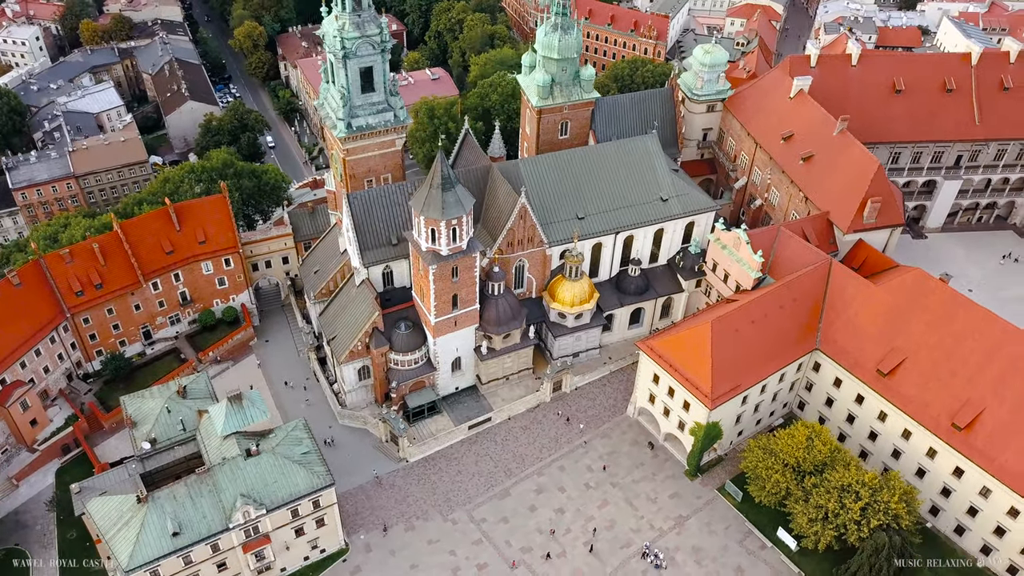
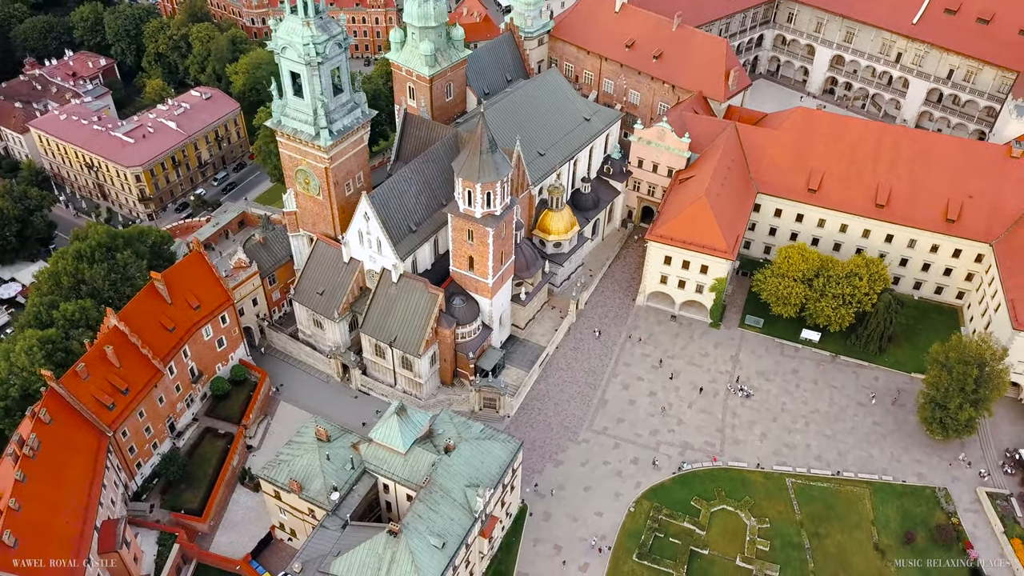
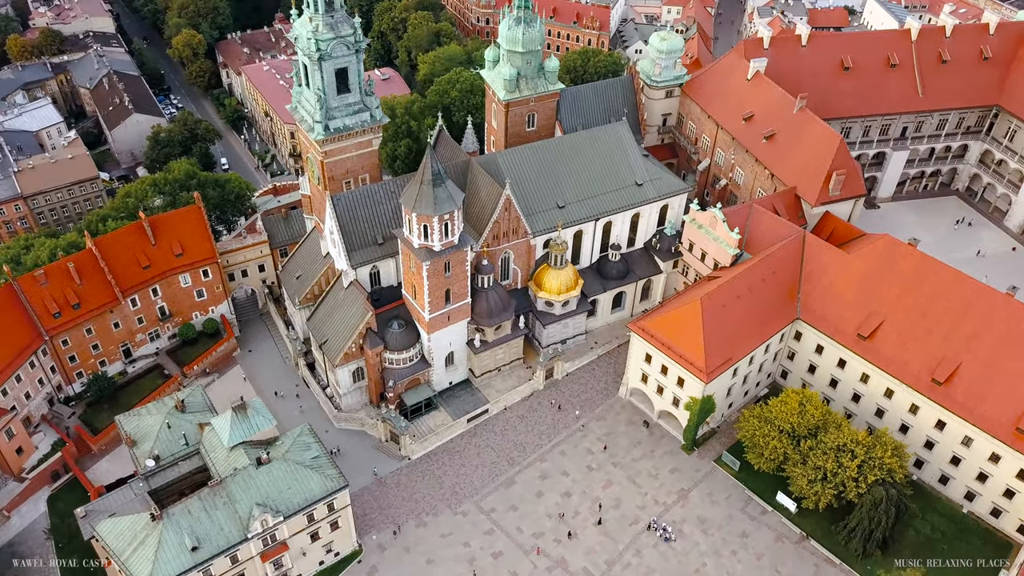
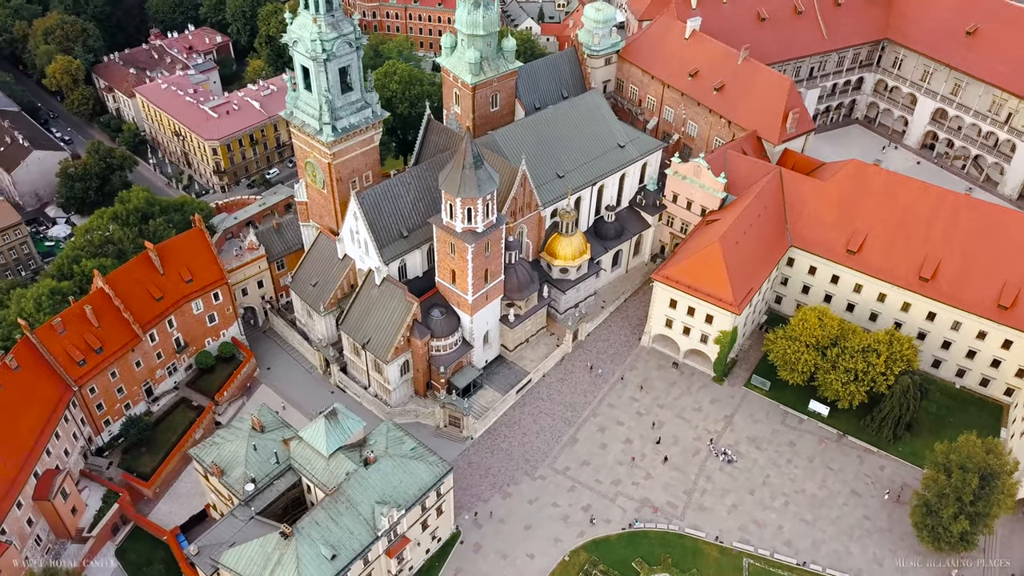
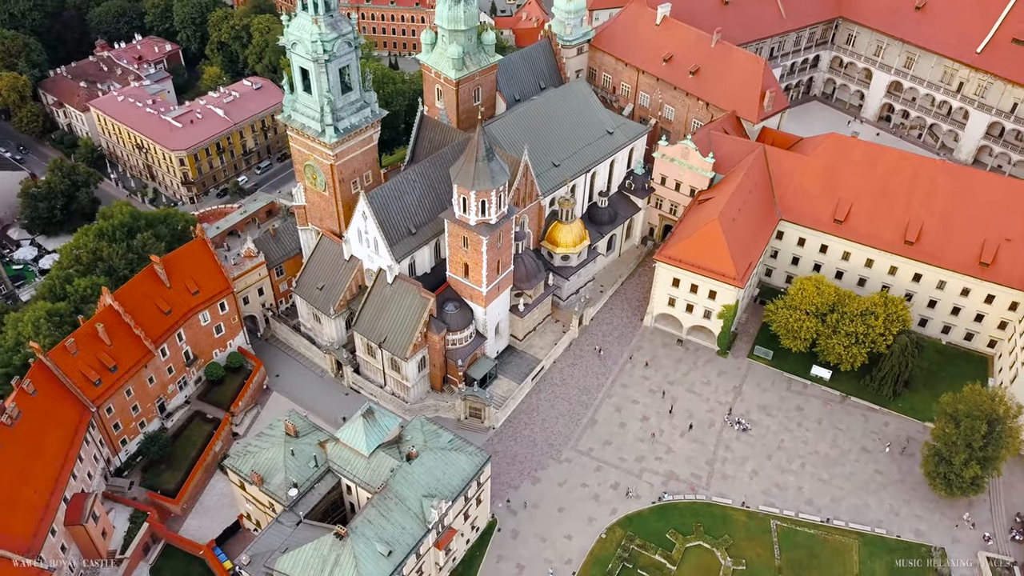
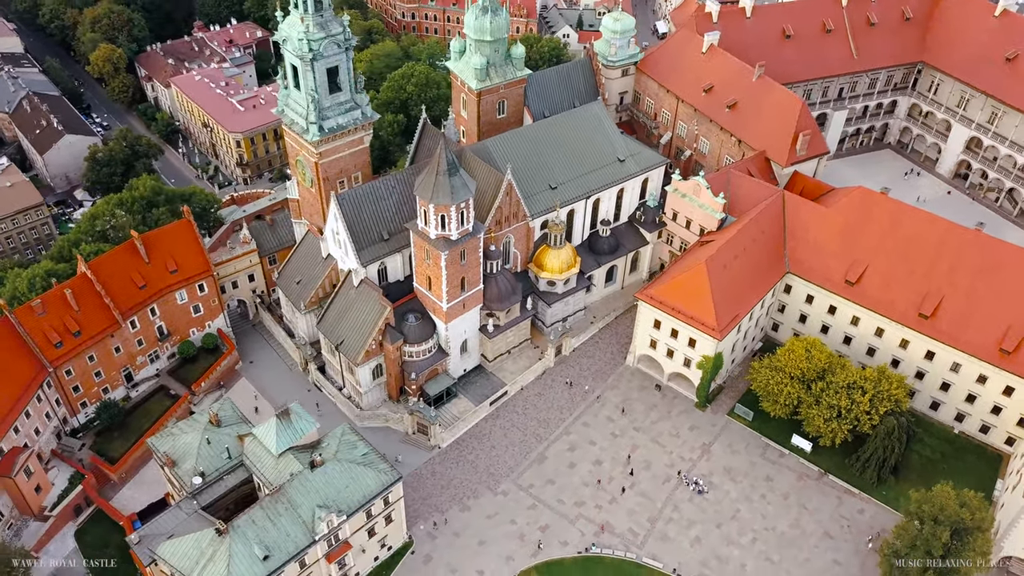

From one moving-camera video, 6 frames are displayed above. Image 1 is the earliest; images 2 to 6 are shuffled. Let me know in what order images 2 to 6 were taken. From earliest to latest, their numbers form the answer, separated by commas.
3, 6, 4, 5, 2
